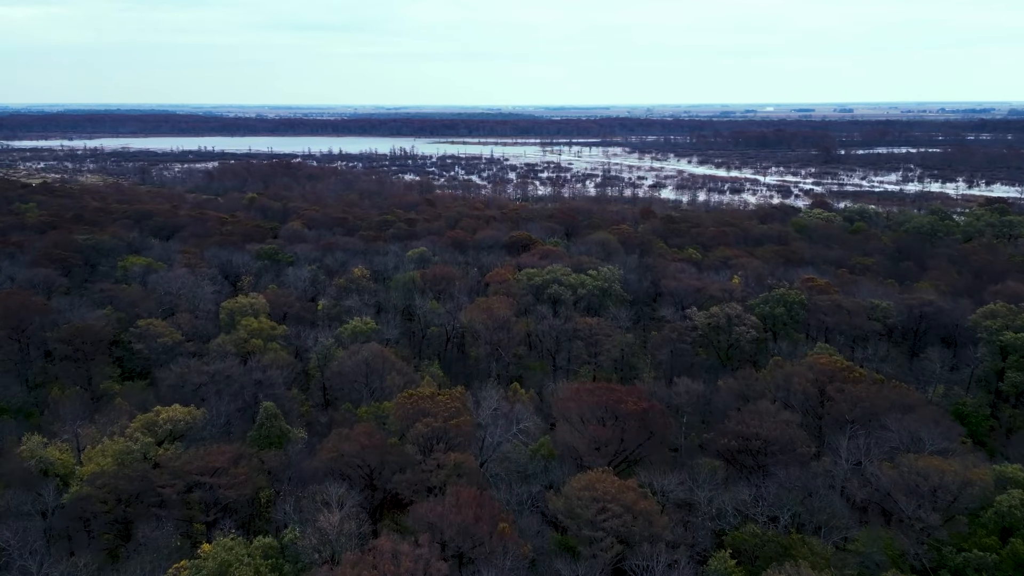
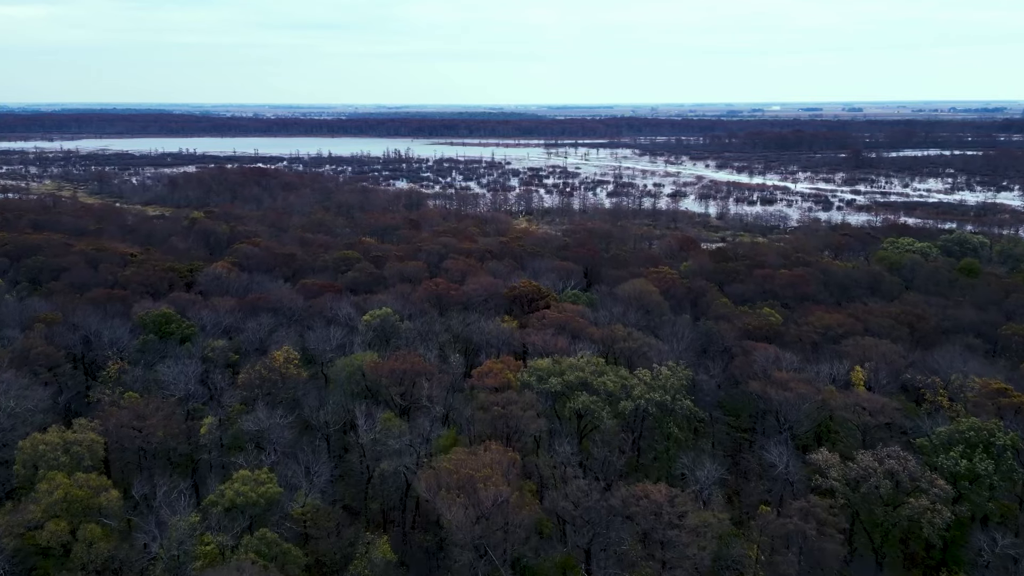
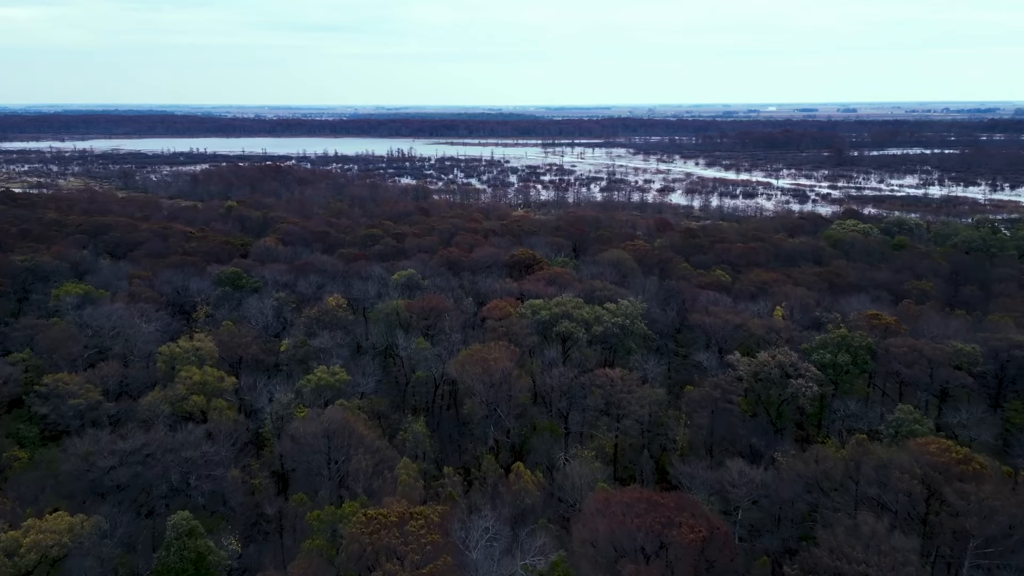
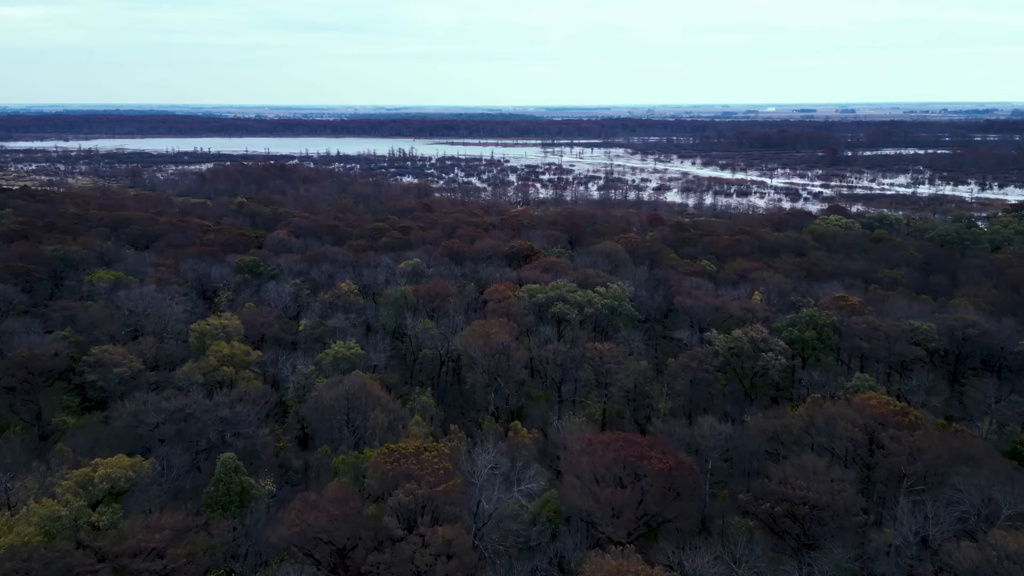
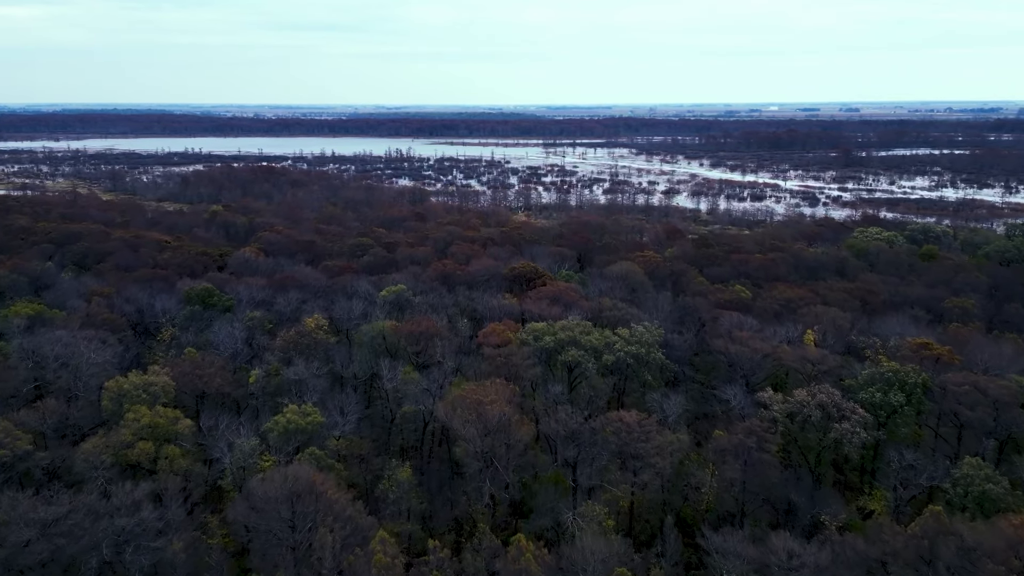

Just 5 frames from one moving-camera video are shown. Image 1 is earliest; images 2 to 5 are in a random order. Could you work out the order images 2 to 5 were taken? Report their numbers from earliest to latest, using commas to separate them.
4, 3, 5, 2
